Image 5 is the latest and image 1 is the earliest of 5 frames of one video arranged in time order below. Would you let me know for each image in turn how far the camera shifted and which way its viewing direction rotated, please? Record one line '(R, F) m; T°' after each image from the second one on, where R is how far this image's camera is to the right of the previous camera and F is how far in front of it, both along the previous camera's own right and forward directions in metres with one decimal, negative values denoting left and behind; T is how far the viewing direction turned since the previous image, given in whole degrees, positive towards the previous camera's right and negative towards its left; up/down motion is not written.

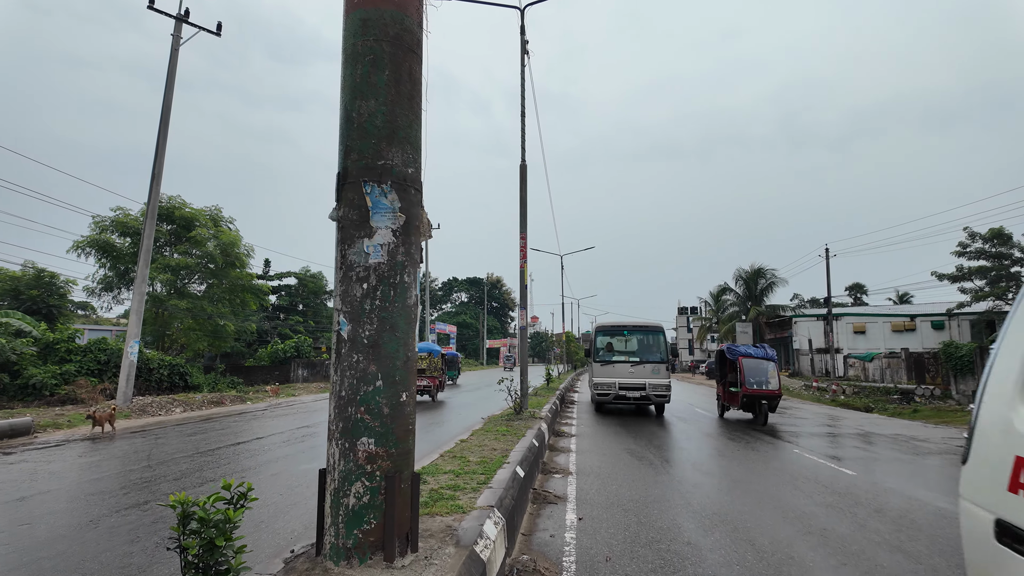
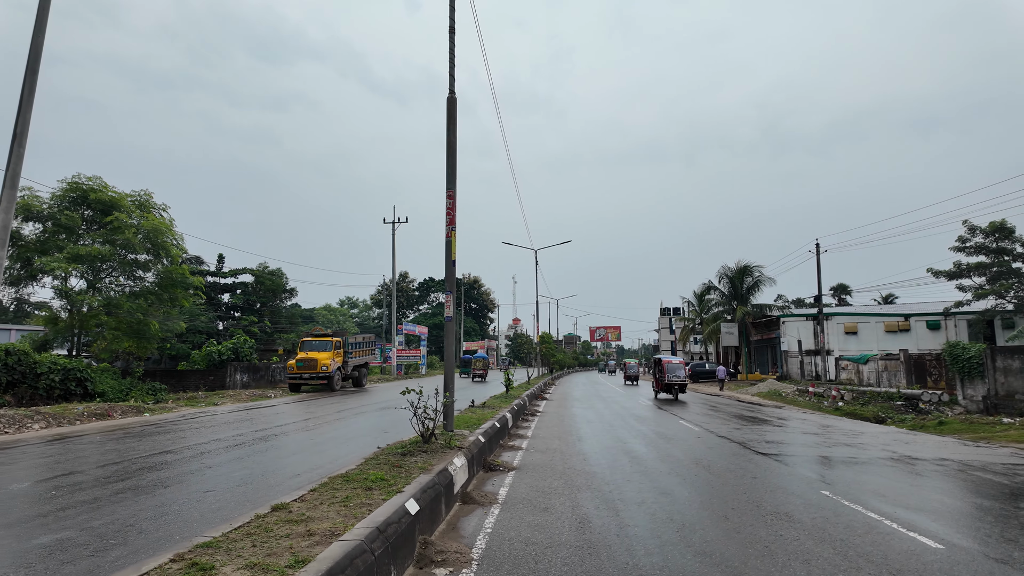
(+1.0, +3.4) m; +2°
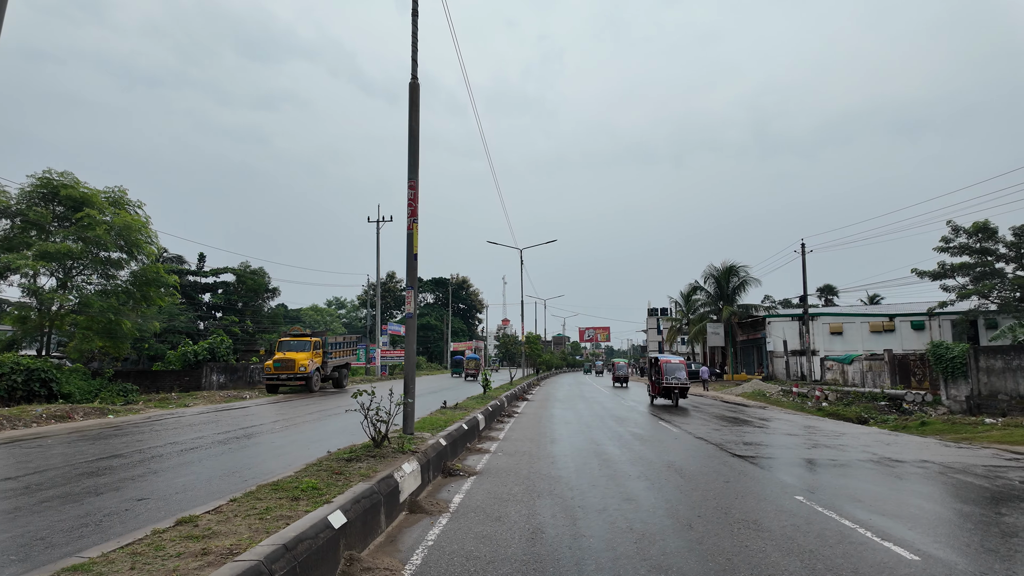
(+0.4, +0.4) m; +1°
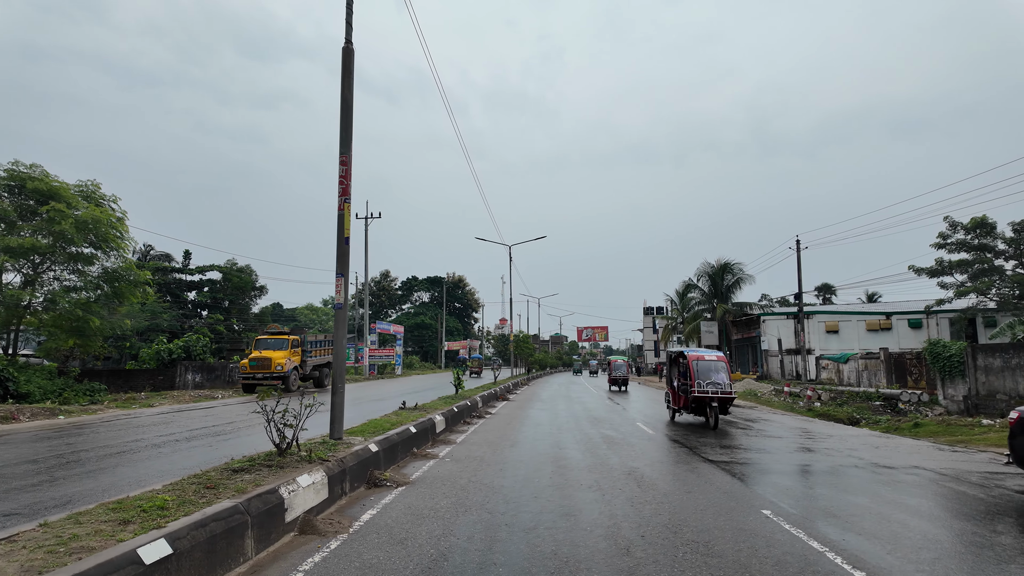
(+0.8, +0.9) m; 0°
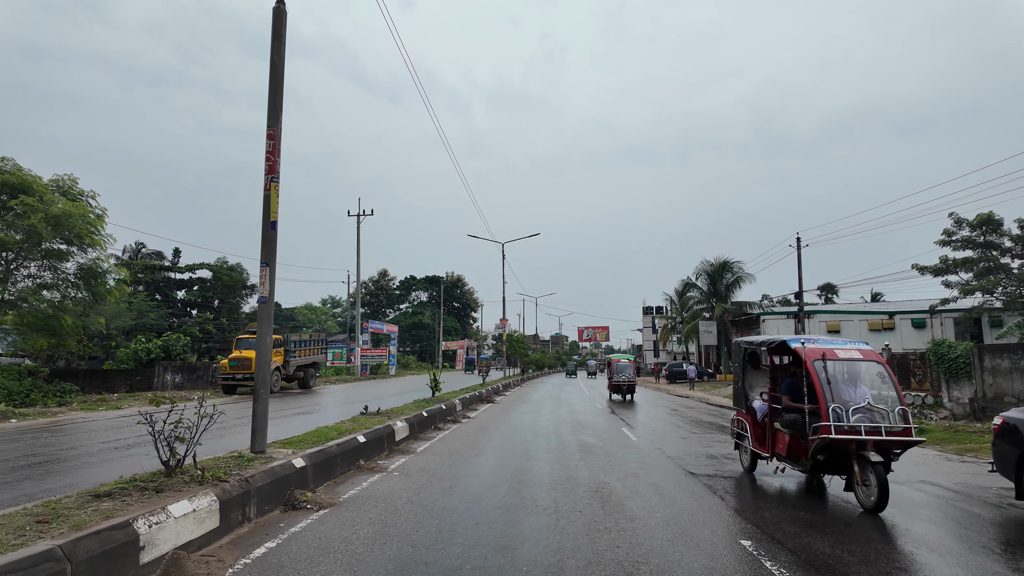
(+0.6, +1.0) m; 0°
